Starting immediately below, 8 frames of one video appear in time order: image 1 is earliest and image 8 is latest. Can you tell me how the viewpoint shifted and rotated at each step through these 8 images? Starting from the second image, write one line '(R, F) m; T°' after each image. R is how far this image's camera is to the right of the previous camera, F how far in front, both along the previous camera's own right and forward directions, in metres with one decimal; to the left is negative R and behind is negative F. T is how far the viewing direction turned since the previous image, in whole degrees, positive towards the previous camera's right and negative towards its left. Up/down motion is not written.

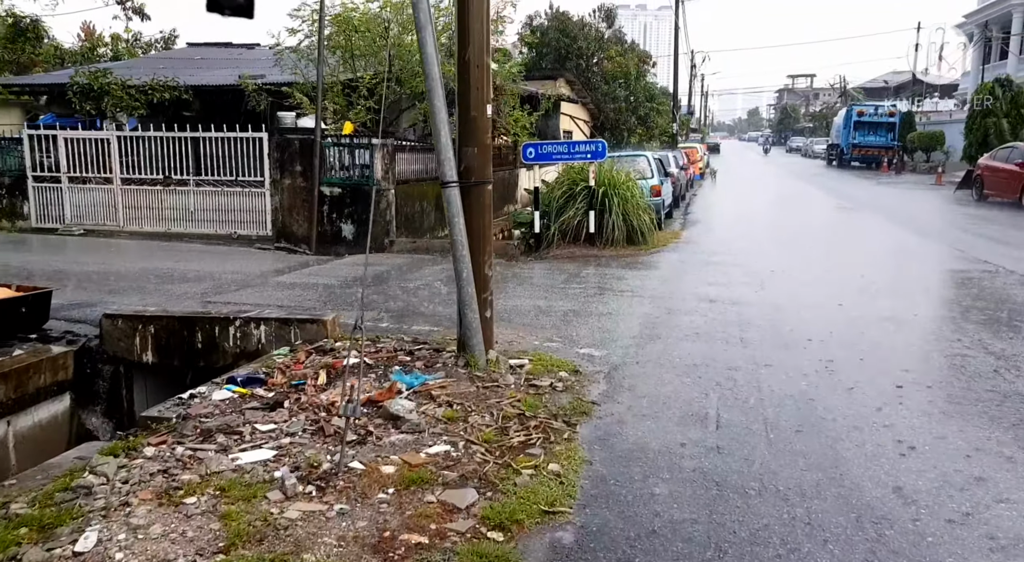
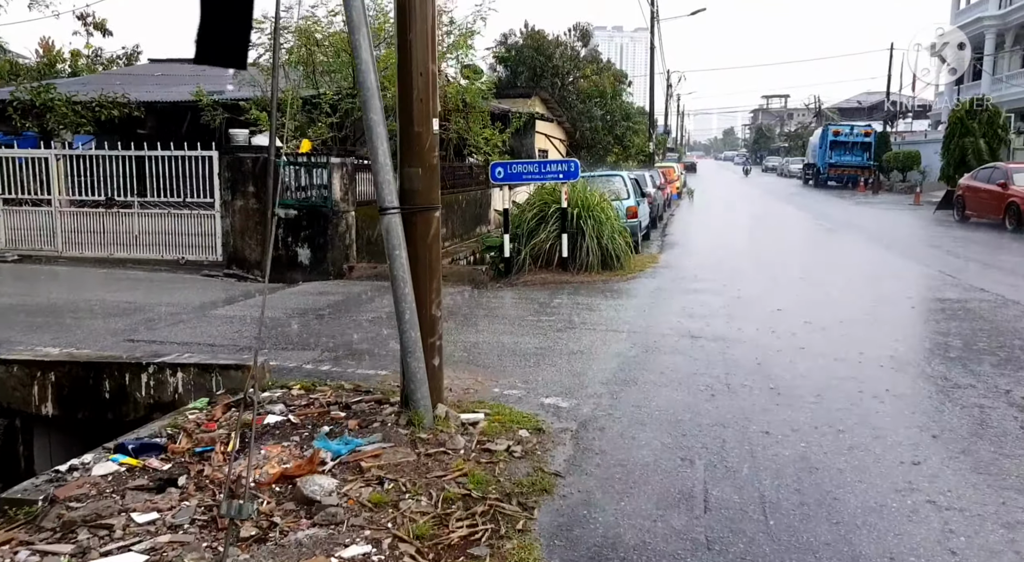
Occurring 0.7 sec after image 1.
(+0.2, +0.7) m; +2°
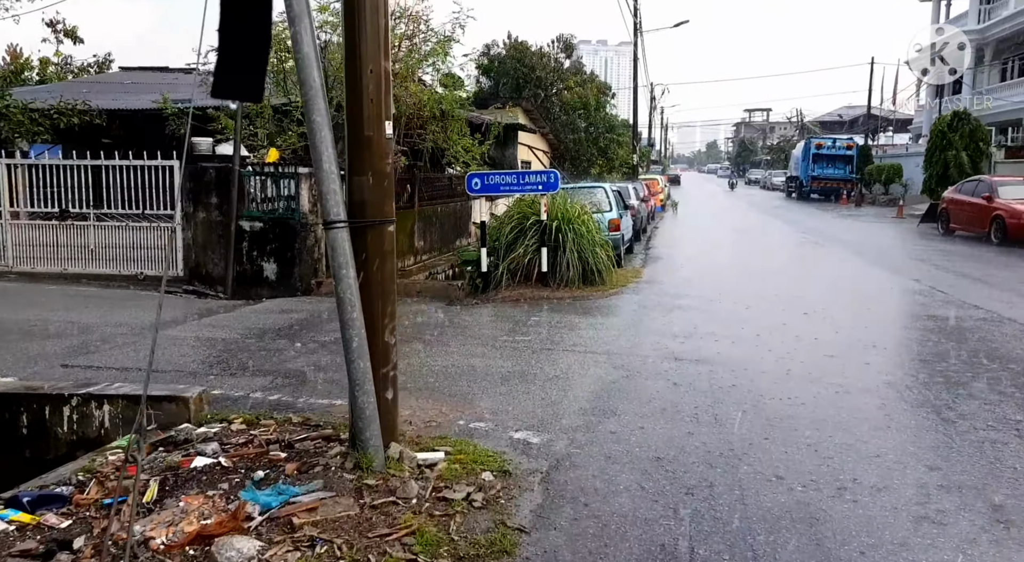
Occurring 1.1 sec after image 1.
(+0.1, +0.4) m; +1°
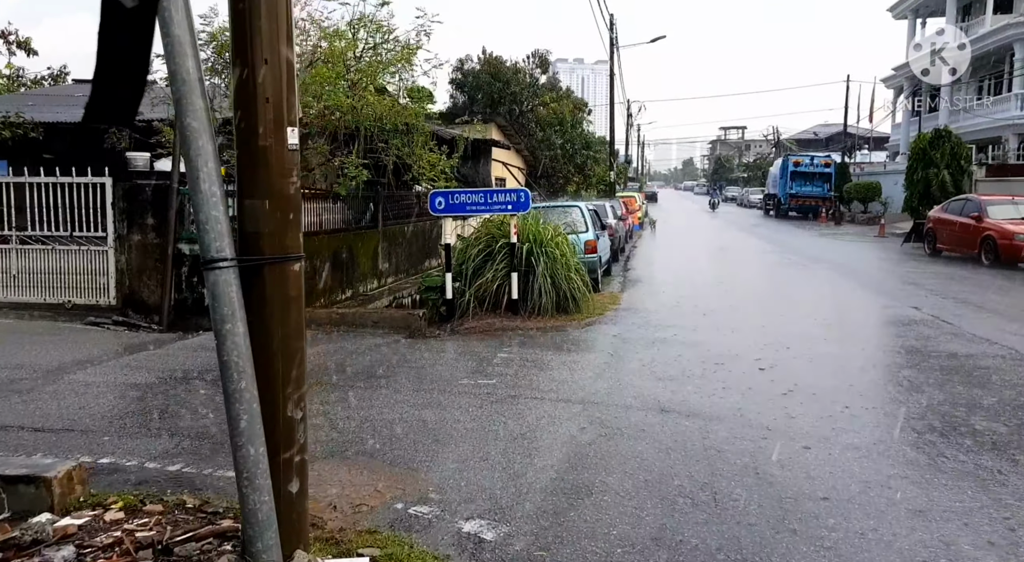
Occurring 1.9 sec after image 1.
(+0.1, +0.8) m; +2°
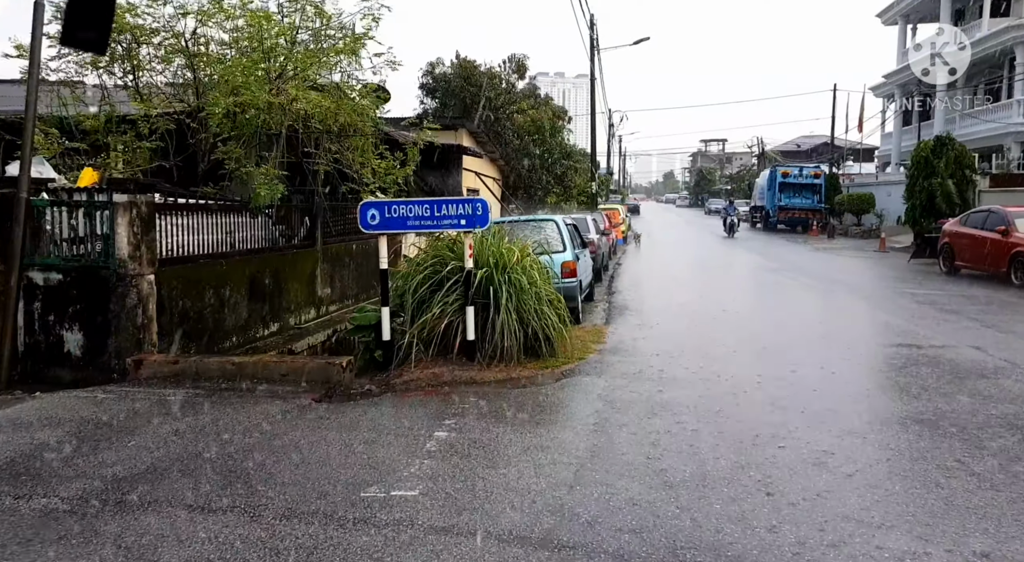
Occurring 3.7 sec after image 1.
(+0.3, +2.0) m; +1°
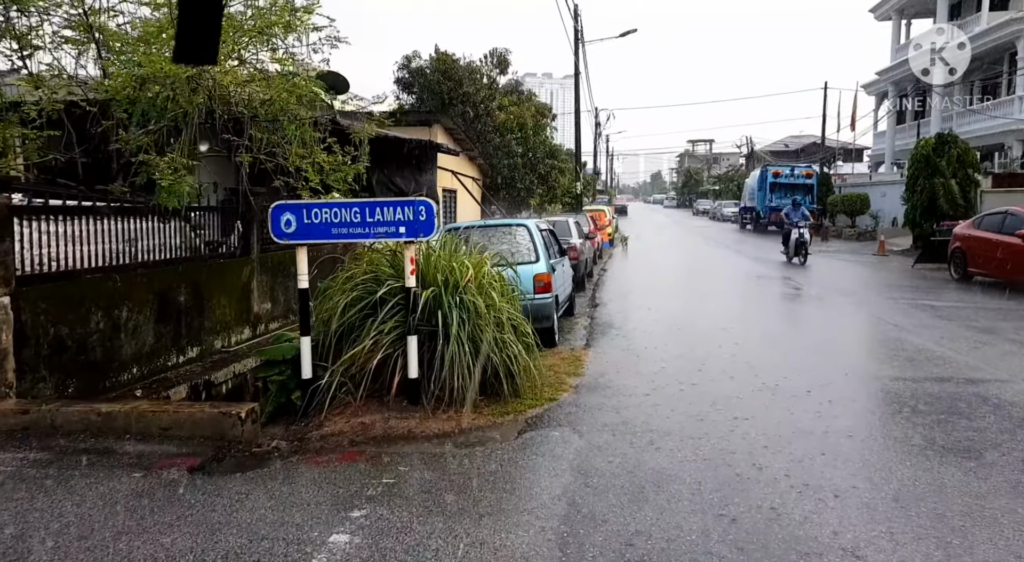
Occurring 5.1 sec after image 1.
(+0.3, +1.4) m; +1°
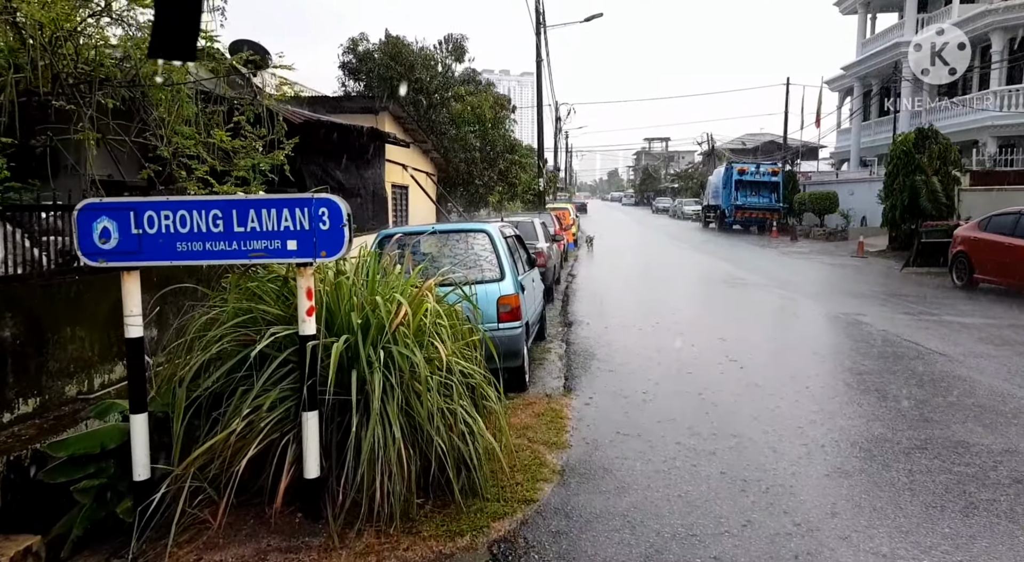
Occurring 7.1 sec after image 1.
(0.0, +2.0) m; +3°
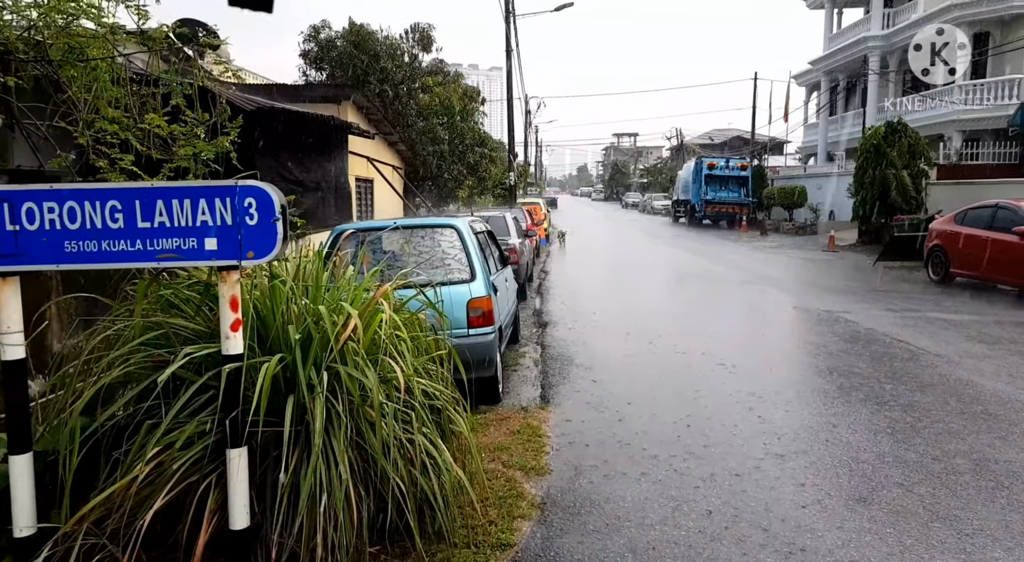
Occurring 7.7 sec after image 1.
(0.0, +0.6) m; +2°
